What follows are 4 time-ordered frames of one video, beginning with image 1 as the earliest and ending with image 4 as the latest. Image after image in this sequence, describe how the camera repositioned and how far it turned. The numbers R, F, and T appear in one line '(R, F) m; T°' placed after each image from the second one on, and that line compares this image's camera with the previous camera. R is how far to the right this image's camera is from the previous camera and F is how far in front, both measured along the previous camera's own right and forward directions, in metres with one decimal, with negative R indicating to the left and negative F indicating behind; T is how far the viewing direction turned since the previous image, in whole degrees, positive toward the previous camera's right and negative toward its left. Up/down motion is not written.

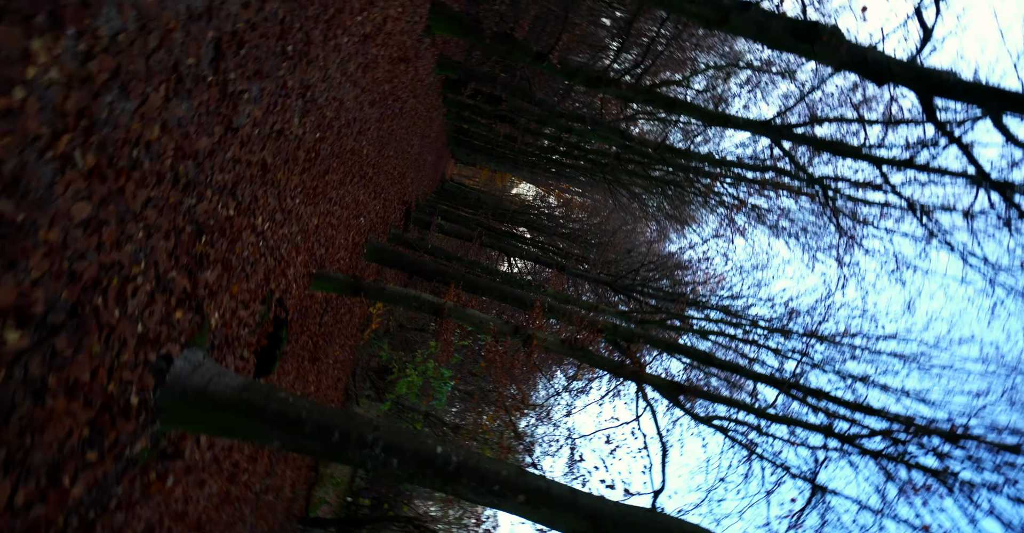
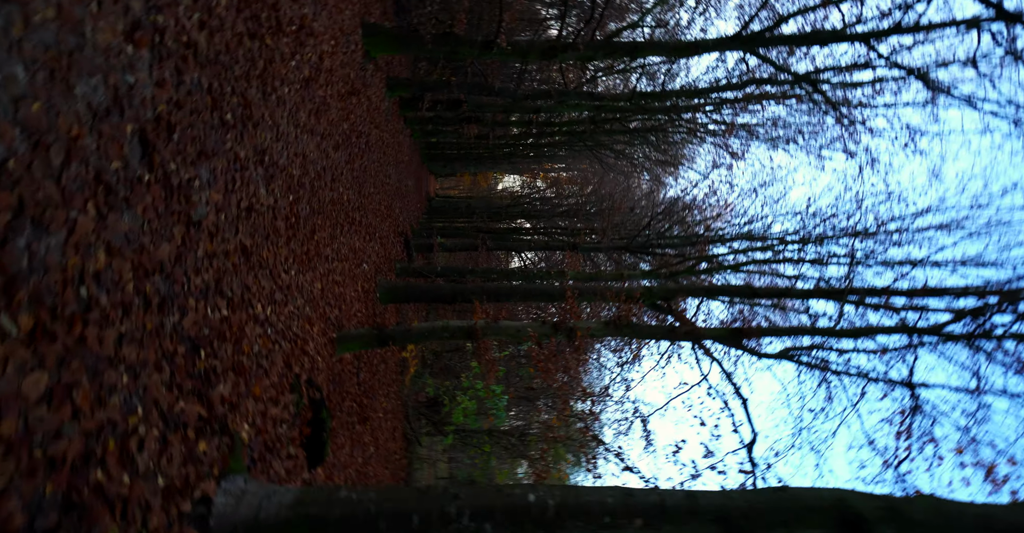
(-0.1, +0.6) m; -1°
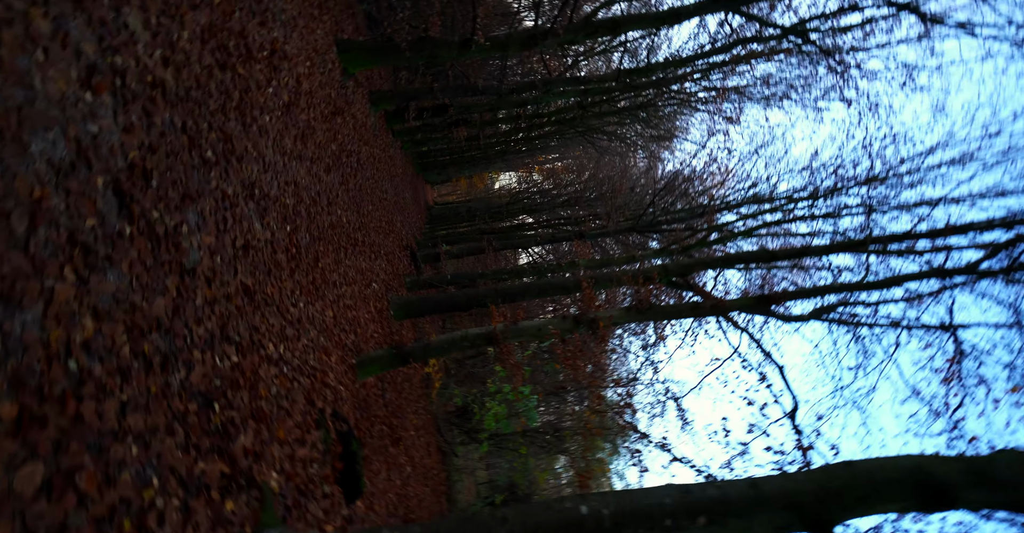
(0.0, +0.2) m; -1°
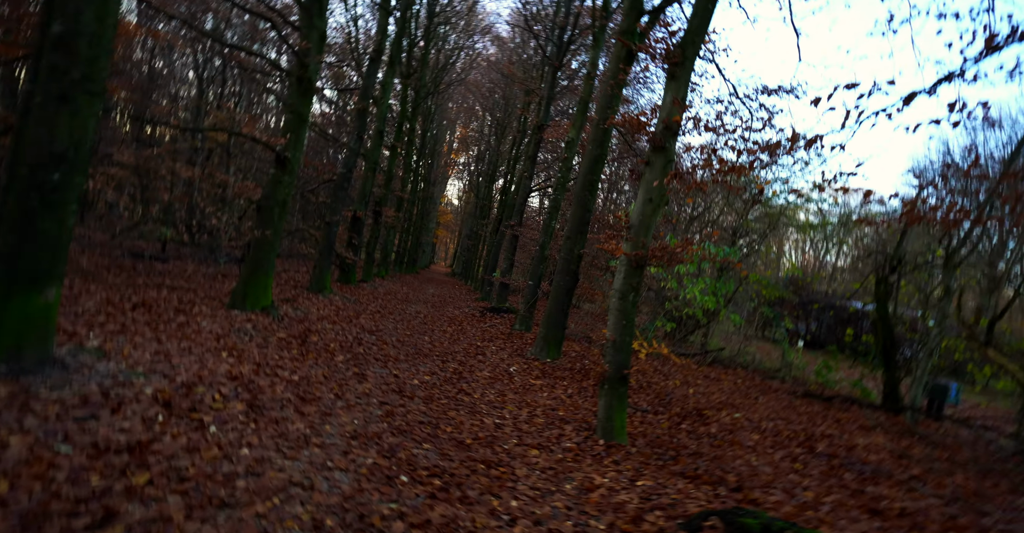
(-0.2, +2.2) m; -5°
